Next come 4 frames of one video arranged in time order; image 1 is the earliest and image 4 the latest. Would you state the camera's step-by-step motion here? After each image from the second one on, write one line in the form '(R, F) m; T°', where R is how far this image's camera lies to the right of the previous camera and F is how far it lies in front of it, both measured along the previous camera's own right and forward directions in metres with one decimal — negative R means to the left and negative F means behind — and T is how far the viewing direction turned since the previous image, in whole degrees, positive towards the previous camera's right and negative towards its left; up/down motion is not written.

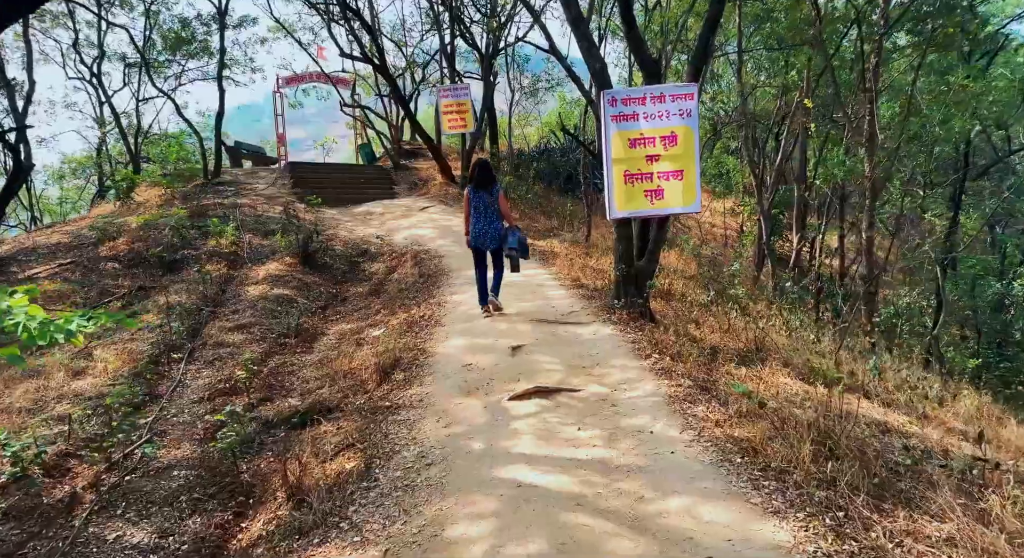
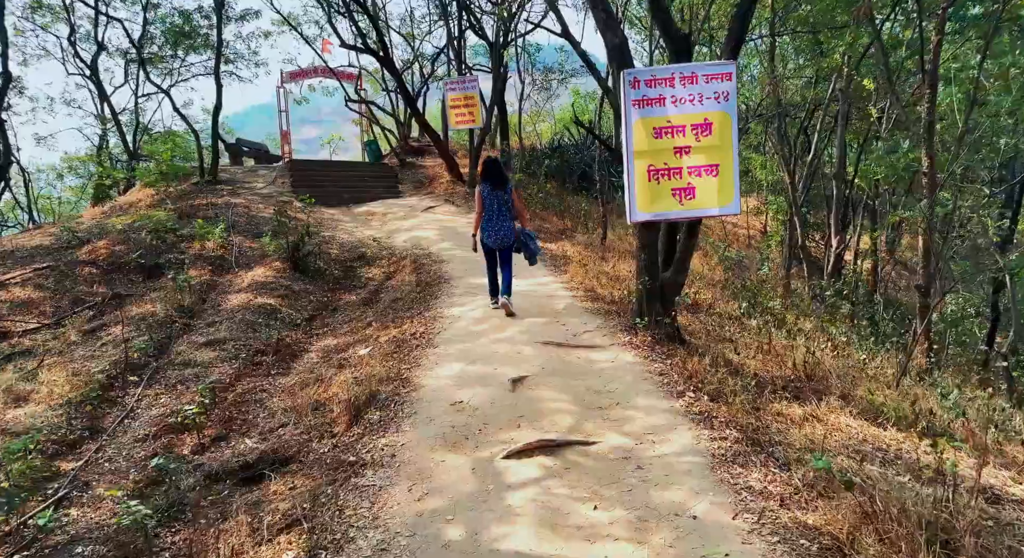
(+0.1, +1.1) m; -1°
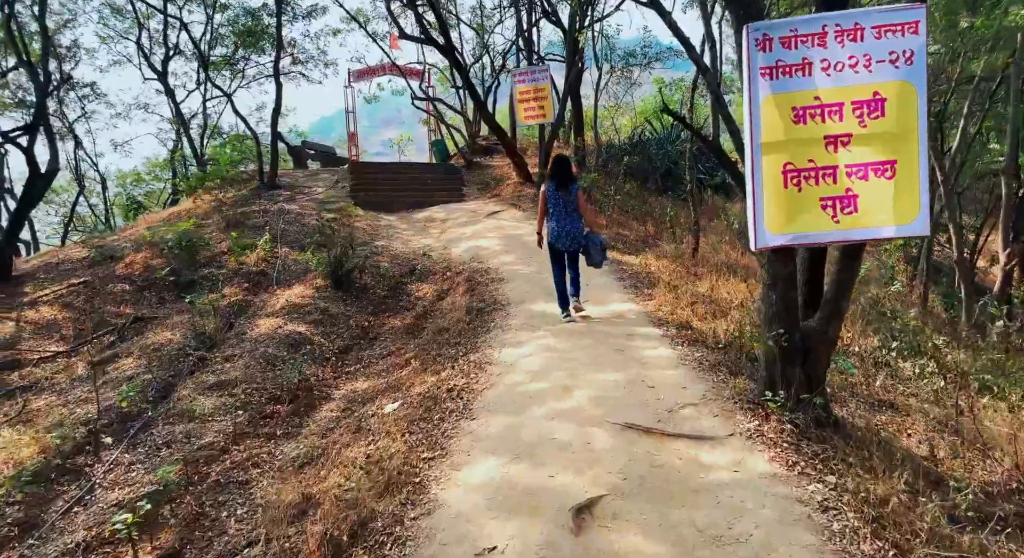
(+0.1, +1.8) m; -6°
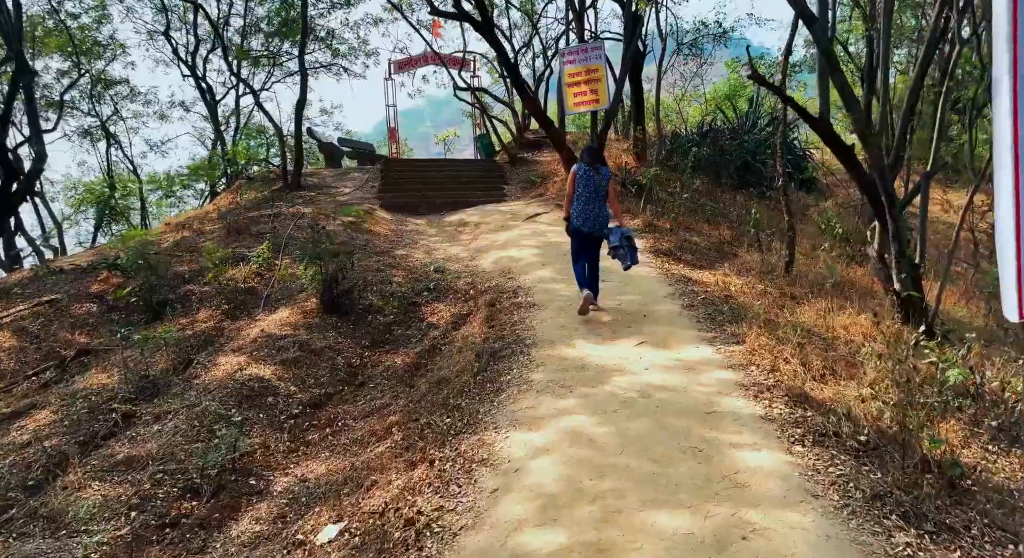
(+0.2, +2.2) m; -5°
